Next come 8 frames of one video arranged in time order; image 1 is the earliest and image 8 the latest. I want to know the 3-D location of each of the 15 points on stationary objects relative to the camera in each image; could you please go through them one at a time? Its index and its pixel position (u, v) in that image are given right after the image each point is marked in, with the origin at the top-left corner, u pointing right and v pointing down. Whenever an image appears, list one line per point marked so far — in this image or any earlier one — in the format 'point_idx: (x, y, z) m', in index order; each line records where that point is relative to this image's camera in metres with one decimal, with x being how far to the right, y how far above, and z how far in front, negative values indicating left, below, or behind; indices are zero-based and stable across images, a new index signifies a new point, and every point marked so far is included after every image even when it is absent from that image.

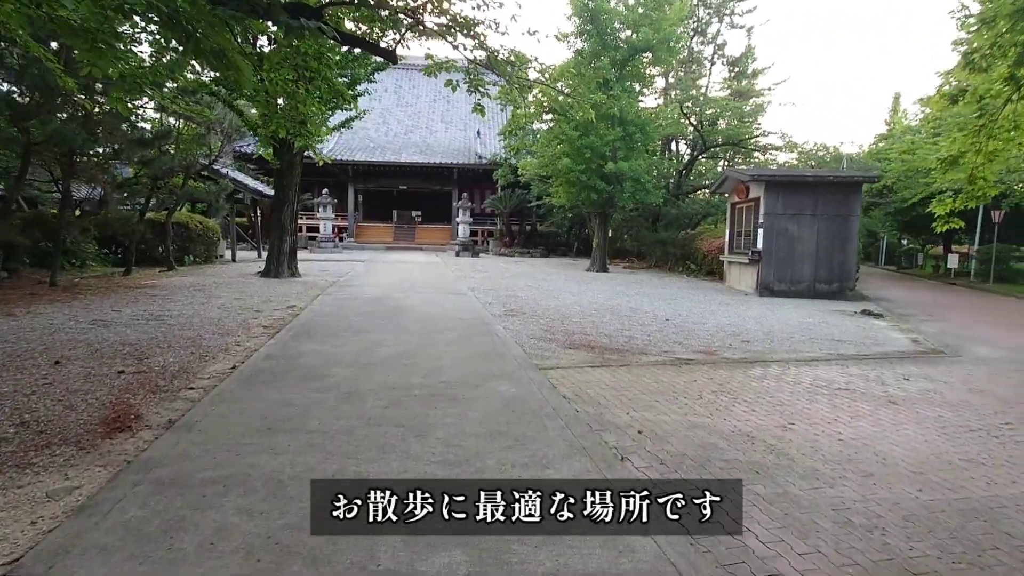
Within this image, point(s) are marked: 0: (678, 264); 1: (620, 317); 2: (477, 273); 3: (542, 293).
0: (+4.8, +0.7, +17.8) m
1: (+1.3, -0.4, +7.3) m
2: (-0.8, +0.3, +14.0) m
3: (+0.5, -0.1, +10.3) m
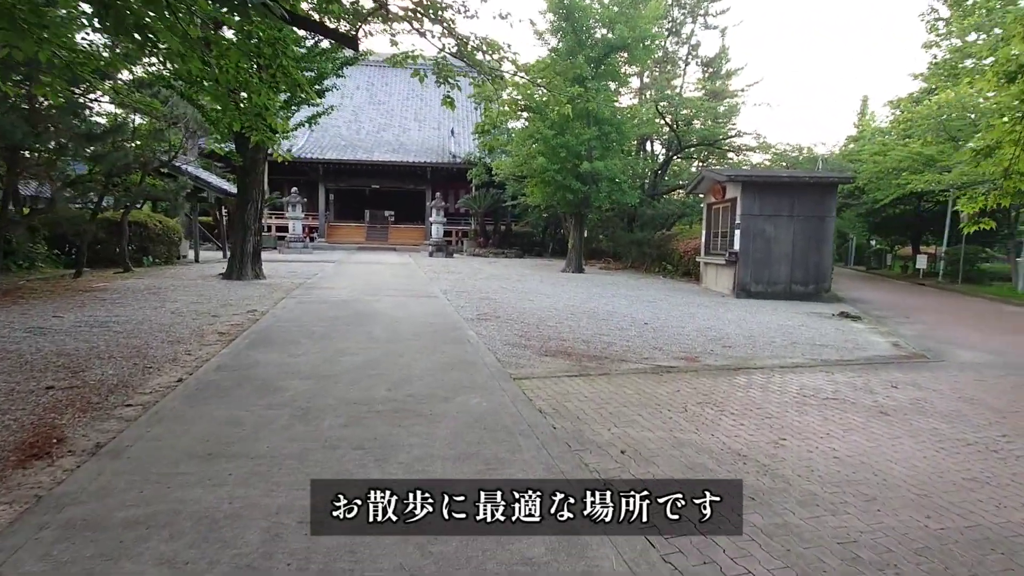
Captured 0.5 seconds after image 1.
0: (+4.1, +0.7, +17.7) m
1: (+1.0, -0.4, +7.1) m
2: (-1.4, +0.3, +13.7) m
3: (+0.1, -0.1, +10.0) m
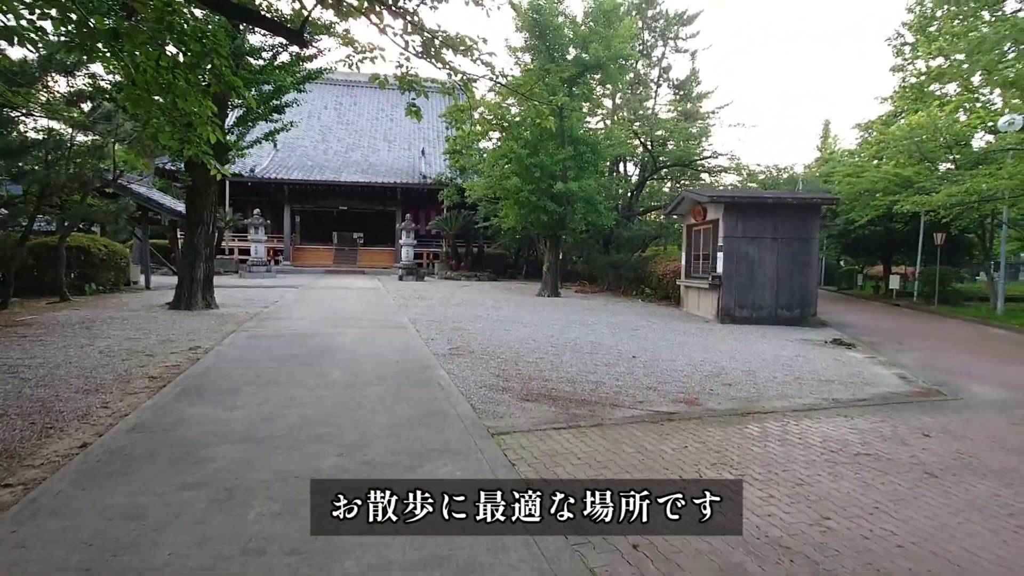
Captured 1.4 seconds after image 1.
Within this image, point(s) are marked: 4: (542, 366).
0: (+3.3, 0.0, +17.2) m
1: (+0.7, -0.7, +6.5) m
2: (-2.0, -0.3, +13.0) m
3: (-0.3, -0.5, +9.4) m
4: (+0.3, -0.8, +5.9) m
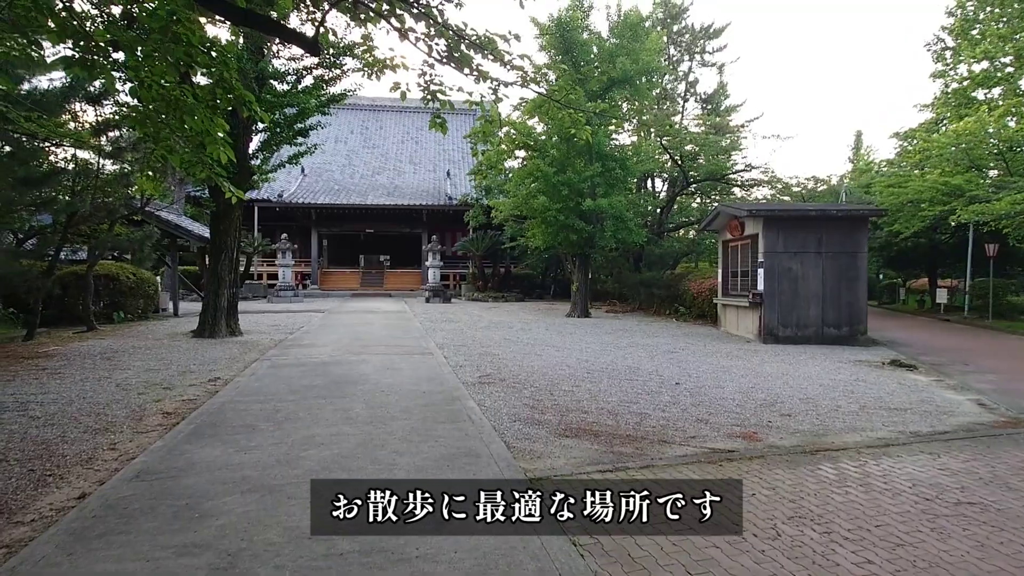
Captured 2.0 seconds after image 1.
0: (+4.1, -0.5, +16.7) m
1: (+1.1, -0.9, +6.0) m
2: (-1.3, -0.7, +12.6) m
3: (+0.1, -0.9, +9.0) m
4: (+0.6, -1.0, +5.4) m
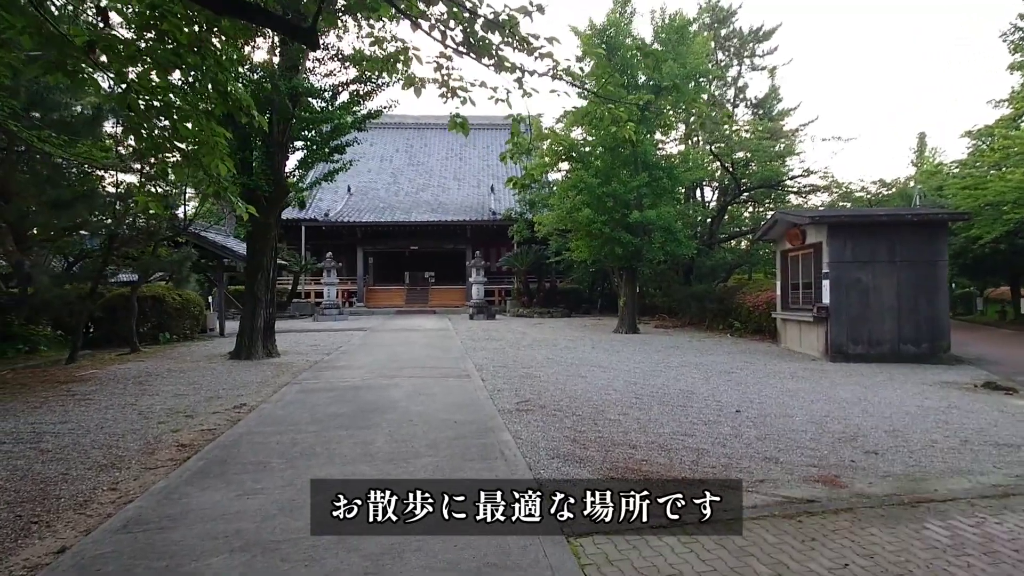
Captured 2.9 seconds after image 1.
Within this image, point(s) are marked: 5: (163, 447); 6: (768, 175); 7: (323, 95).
0: (+5.3, -0.9, +15.8) m
1: (+1.4, -1.1, +5.4) m
2: (-0.5, -1.1, +12.2) m
3: (+0.7, -1.1, +8.4) m
4: (+0.9, -1.1, +4.8) m
5: (-2.6, -1.2, +4.5) m
6: (+7.0, +3.1, +16.6) m
7: (-3.1, +3.1, +9.7) m
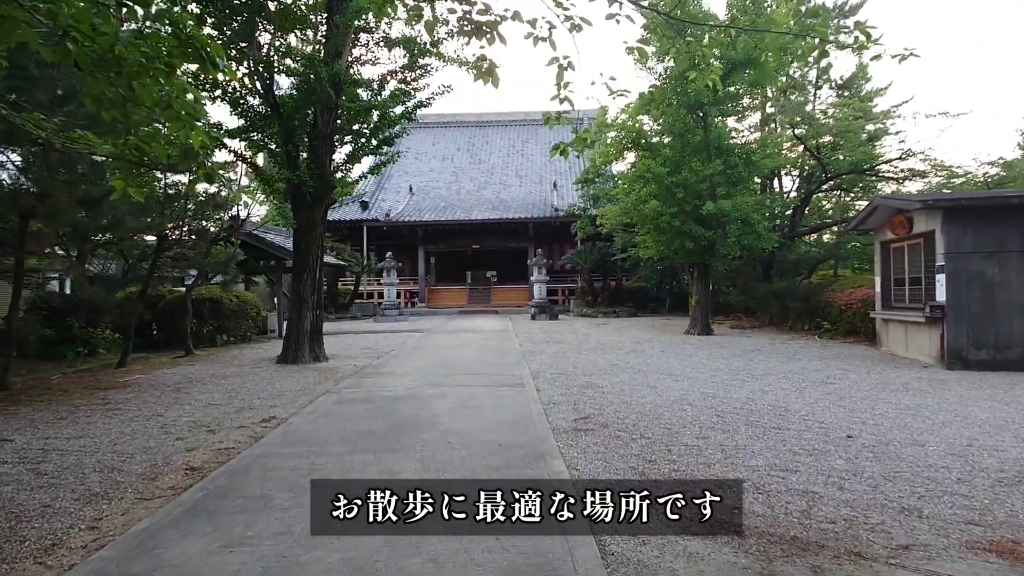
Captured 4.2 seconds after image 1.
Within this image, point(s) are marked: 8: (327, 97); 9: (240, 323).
0: (+6.8, -0.8, +14.3) m
1: (+1.9, -1.1, +4.4) m
2: (+0.7, -1.1, +11.4) m
3: (+1.5, -1.1, +7.5) m
4: (+1.2, -1.1, +3.9) m
5: (-2.3, -1.2, +4.0) m
6: (+8.6, +3.2, +14.9) m
7: (-2.2, +3.1, +9.2) m
8: (-2.6, +2.7, +8.4) m
9: (-5.7, -0.8, +12.7) m
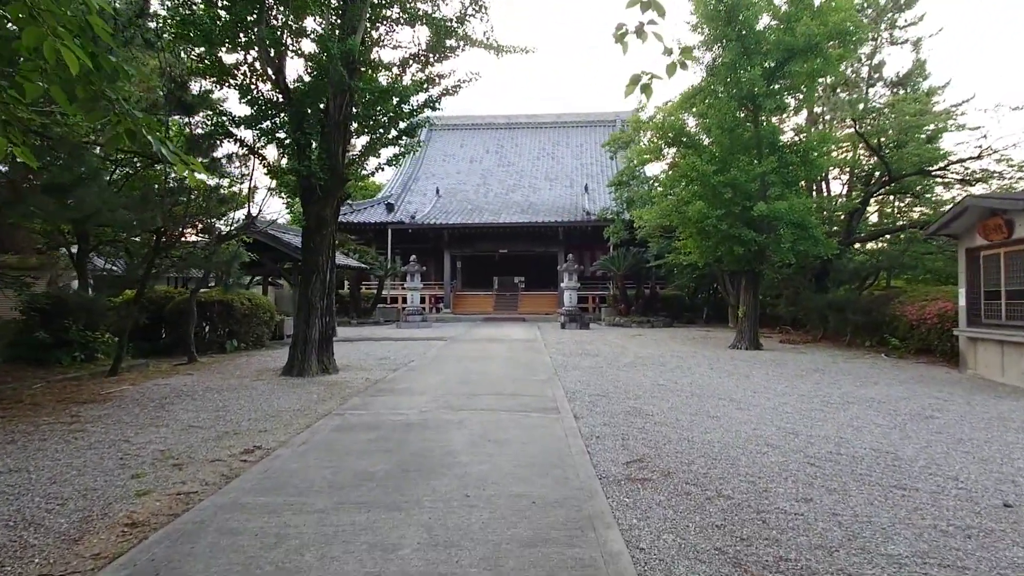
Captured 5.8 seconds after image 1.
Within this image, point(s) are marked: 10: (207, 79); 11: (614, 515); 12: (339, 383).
0: (+7.5, -1.0, +13.0) m
1: (+2.1, -1.1, +3.3) m
2: (+1.2, -1.2, +10.3) m
3: (+1.8, -1.2, +6.4) m
4: (+1.4, -1.2, +2.9) m
5: (-2.1, -1.2, +3.1) m
6: (+9.3, +2.9, +13.5) m
7: (-1.7, +3.0, +8.3) m
8: (-2.1, +2.6, +7.5) m
9: (-5.1, -0.8, +11.9) m
10: (-4.4, +3.0, +8.7) m
11: (+0.5, -1.2, +3.3) m
12: (-2.1, -1.2, +7.2) m
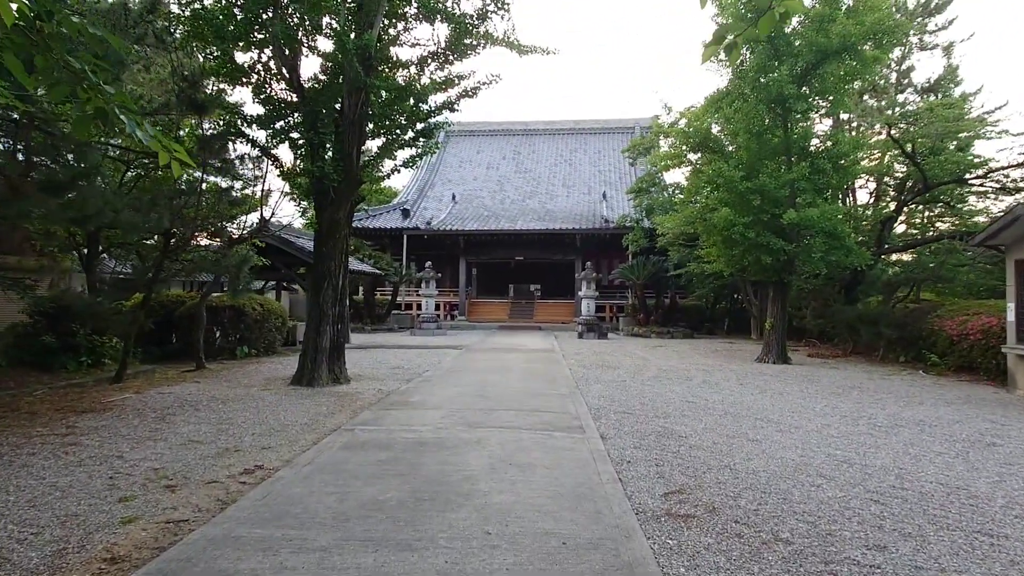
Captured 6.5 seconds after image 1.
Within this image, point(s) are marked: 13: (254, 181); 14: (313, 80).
0: (+7.8, -1.3, +12.4) m
1: (+2.2, -1.2, +2.9) m
2: (+1.5, -1.4, +9.9) m
3: (+2.0, -1.3, +6.0) m
4: (+1.6, -1.2, +2.4) m
5: (-2.0, -1.2, +2.7) m
6: (+9.7, +2.6, +13.0) m
7: (-1.4, +2.9, +8.0) m
8: (-1.8, +2.6, +7.2) m
9: (-4.8, -0.9, +11.6) m
10: (-4.1, +3.0, +8.5) m
11: (+0.7, -1.2, +2.9) m
12: (-1.9, -1.2, +6.9) m
13: (-3.9, +1.6, +9.2) m
14: (-2.6, +2.7, +7.8) m
